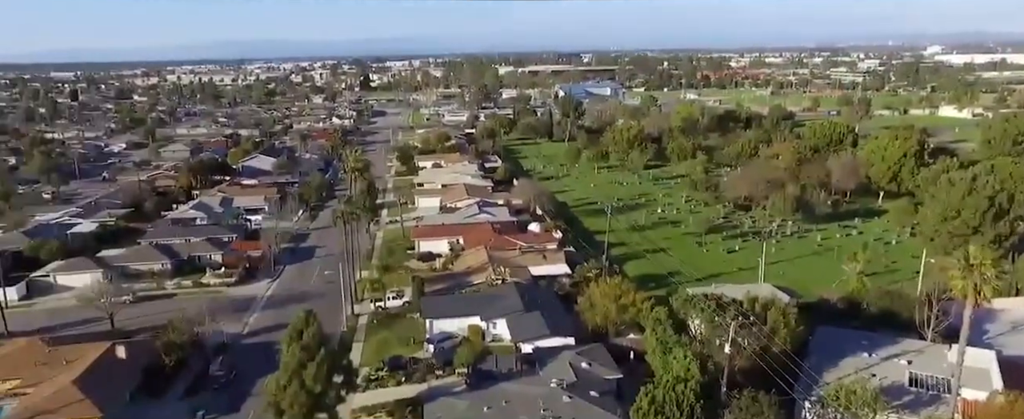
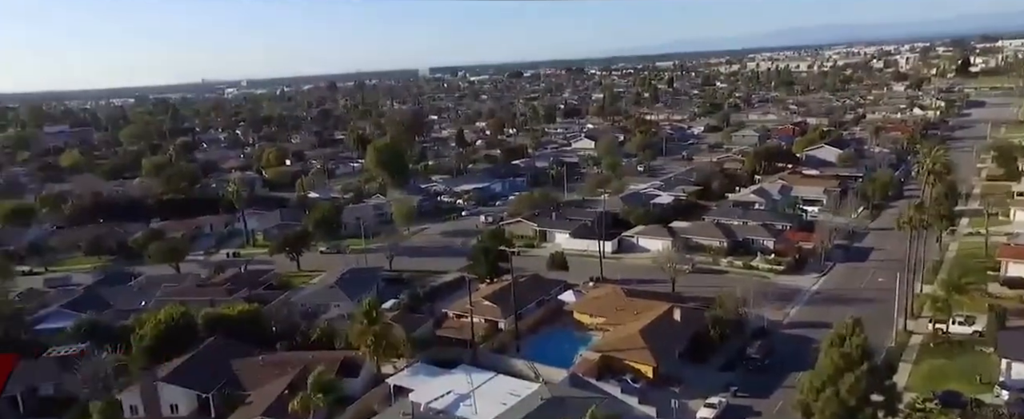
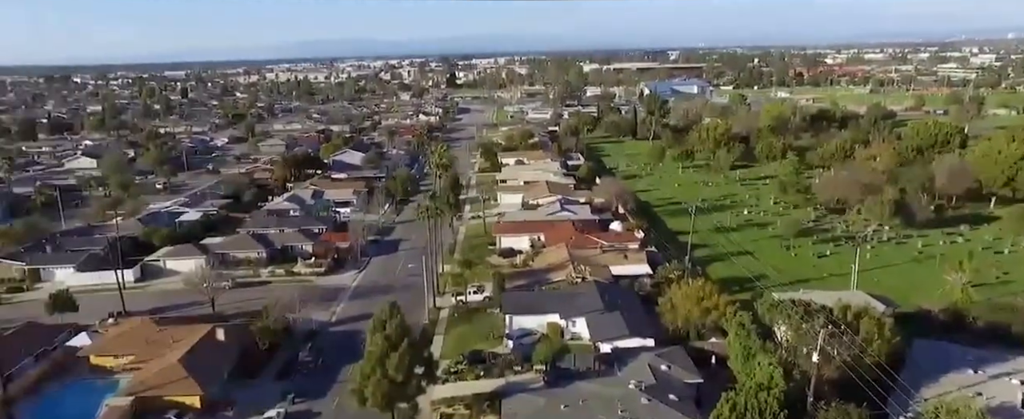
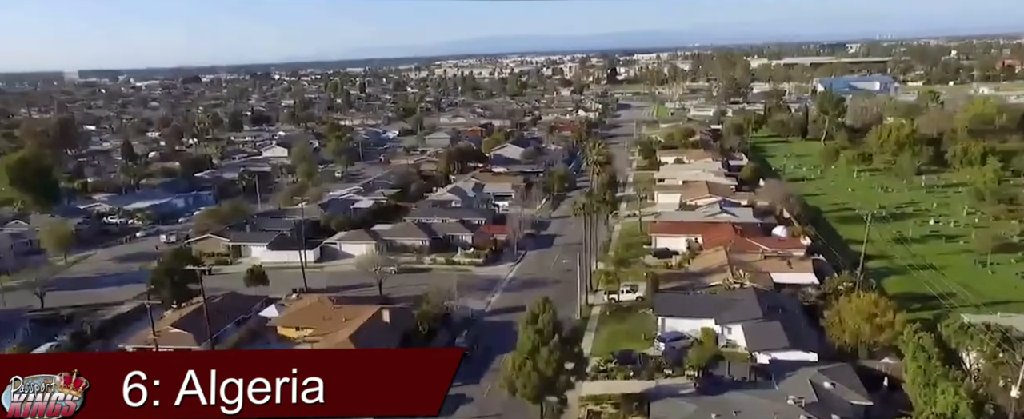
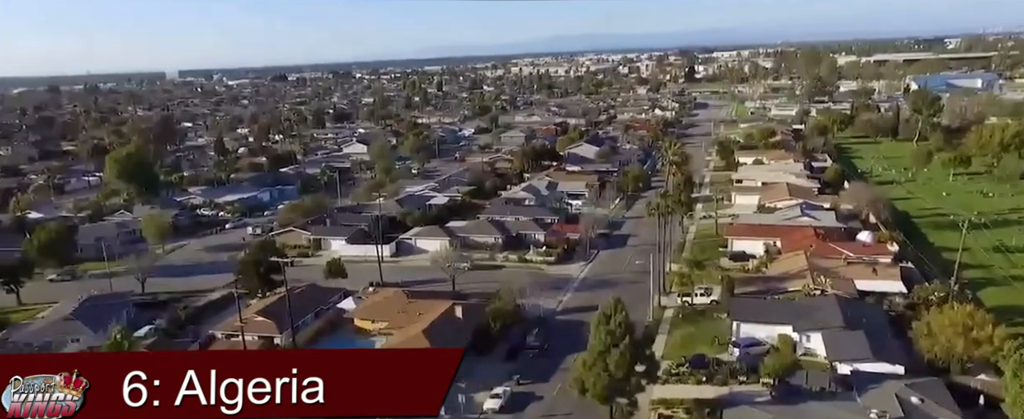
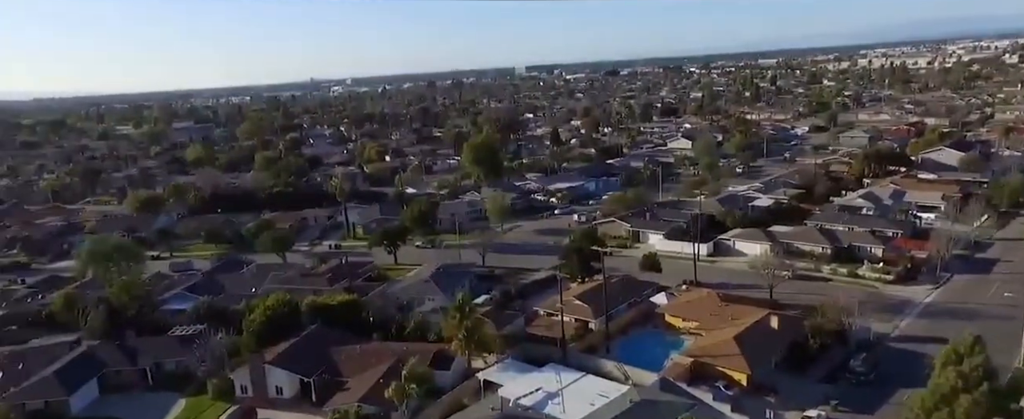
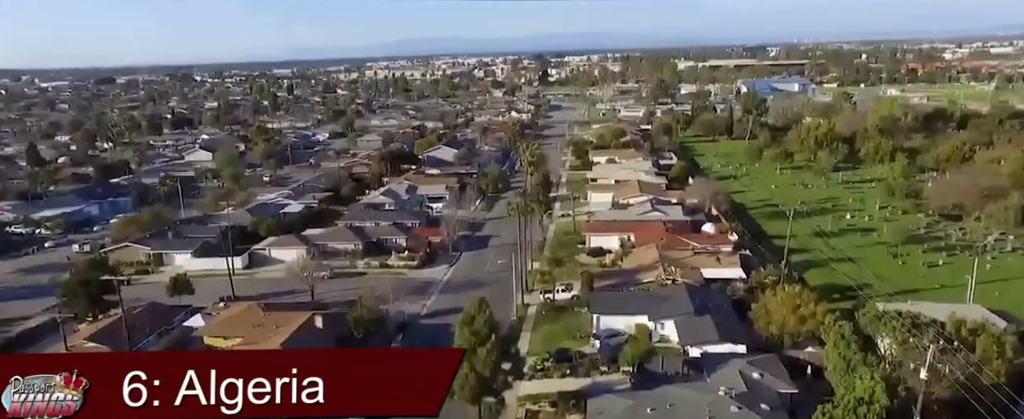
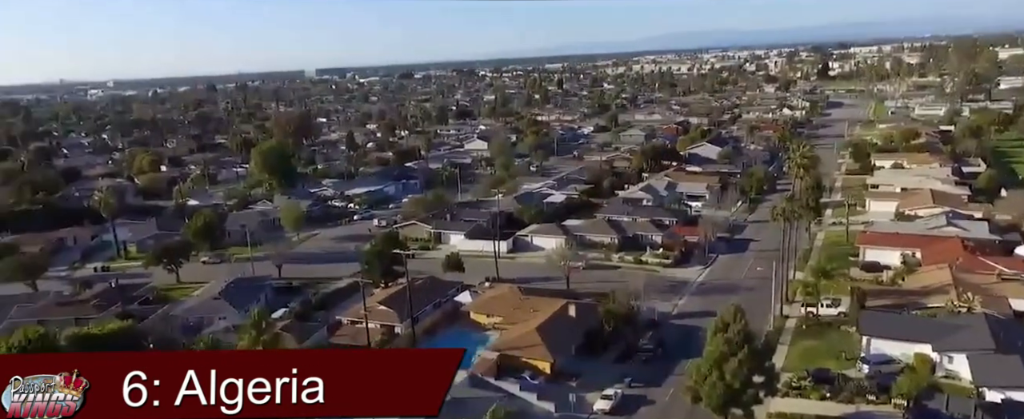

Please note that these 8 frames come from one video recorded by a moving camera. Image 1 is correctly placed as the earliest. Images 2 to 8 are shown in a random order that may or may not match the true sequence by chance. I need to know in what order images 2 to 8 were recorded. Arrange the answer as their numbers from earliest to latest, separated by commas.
3, 7, 4, 5, 8, 2, 6
